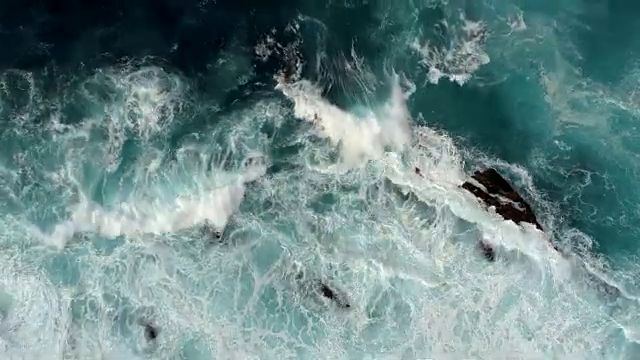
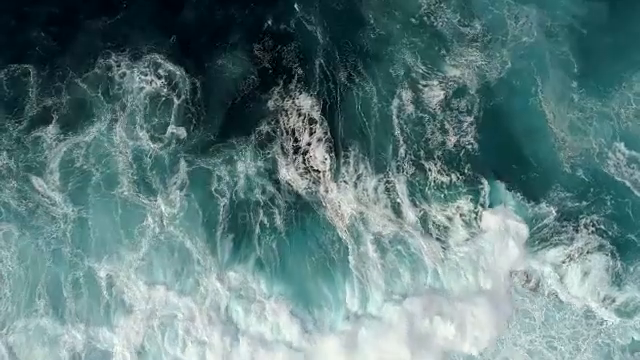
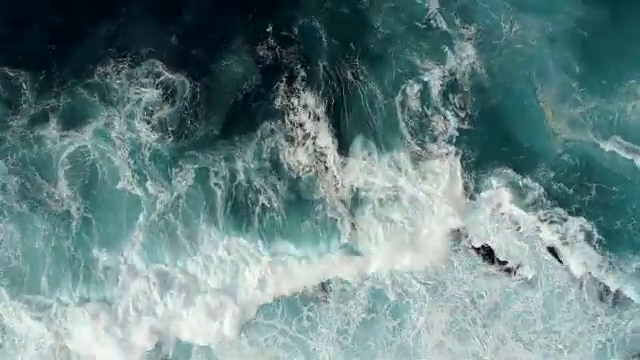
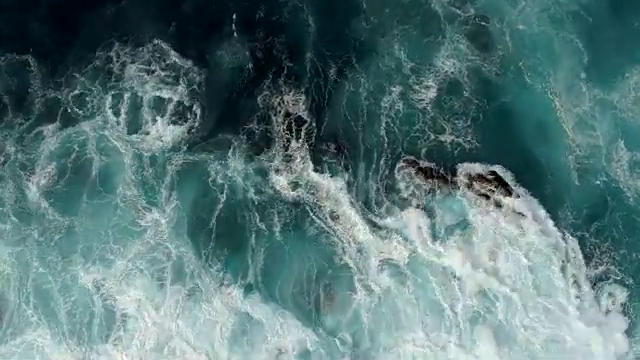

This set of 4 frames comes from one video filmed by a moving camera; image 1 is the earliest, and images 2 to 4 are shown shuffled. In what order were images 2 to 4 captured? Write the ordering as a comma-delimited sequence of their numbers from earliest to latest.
3, 2, 4
